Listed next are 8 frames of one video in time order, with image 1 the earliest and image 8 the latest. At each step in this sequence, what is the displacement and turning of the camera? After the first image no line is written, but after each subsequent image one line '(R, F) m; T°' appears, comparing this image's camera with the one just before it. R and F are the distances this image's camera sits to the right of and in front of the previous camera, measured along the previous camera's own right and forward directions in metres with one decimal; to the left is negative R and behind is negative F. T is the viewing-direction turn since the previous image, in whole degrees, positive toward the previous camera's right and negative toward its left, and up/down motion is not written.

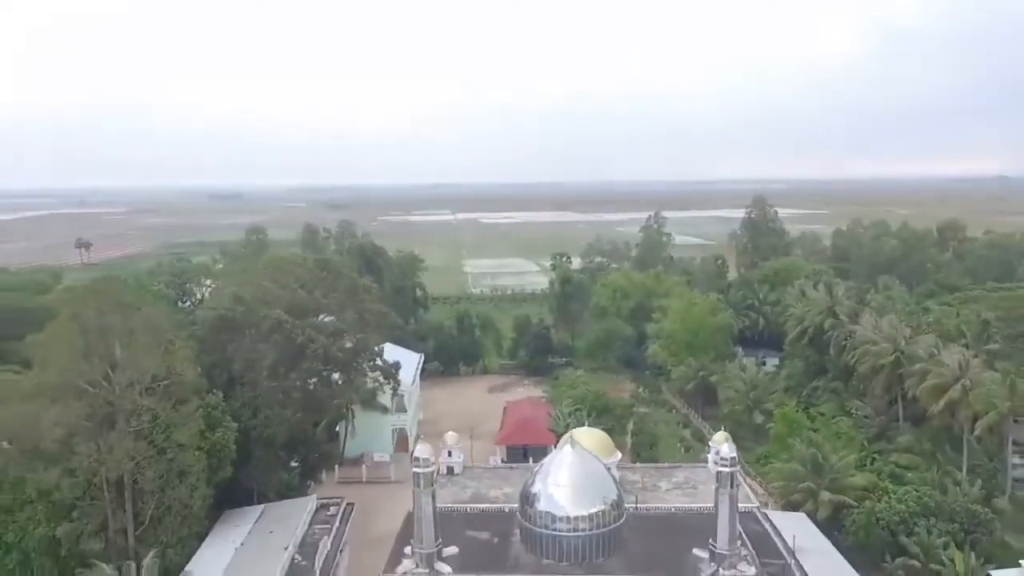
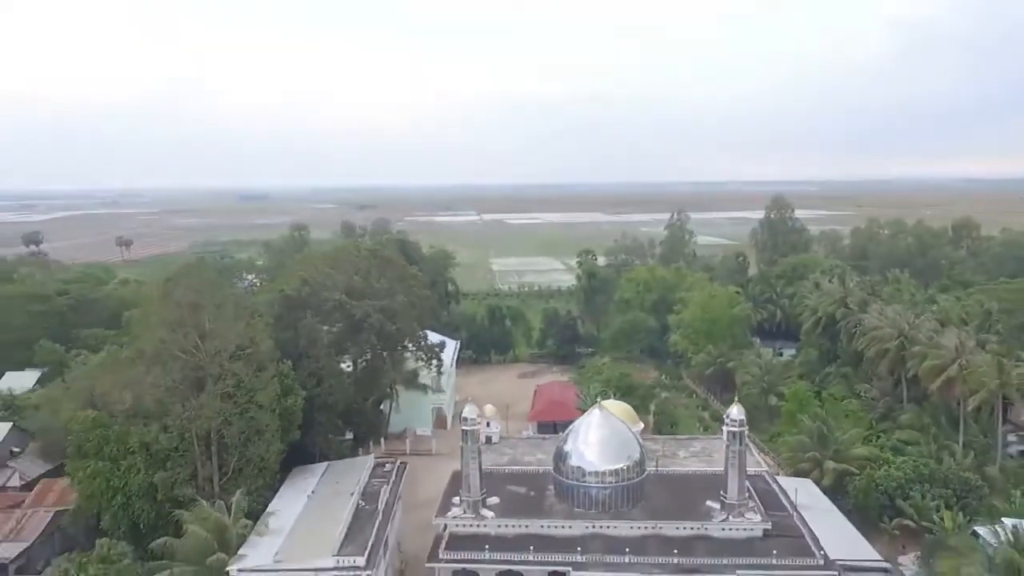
(-0.2, -1.8) m; -2°
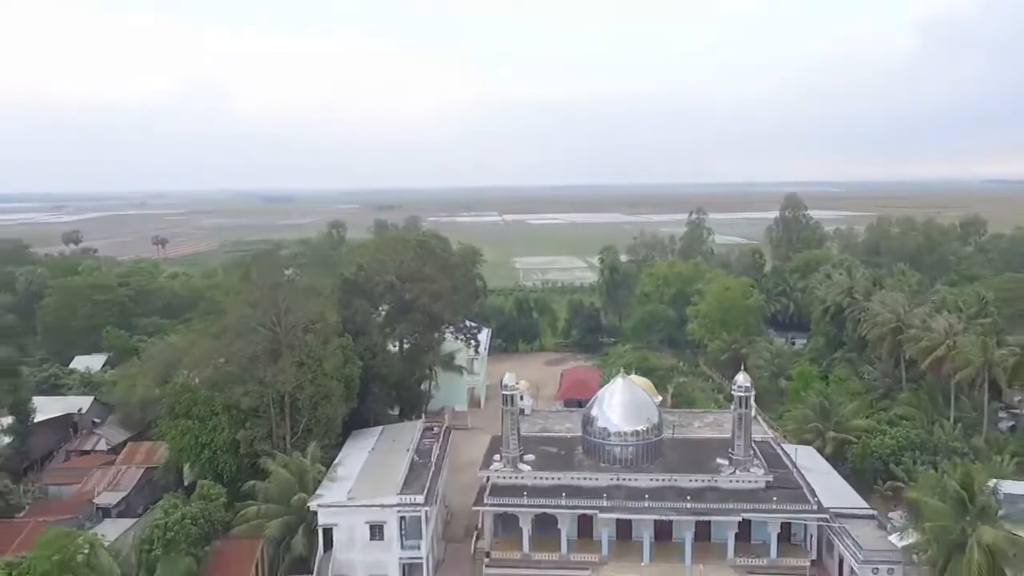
(-0.3, -2.1) m; -1°
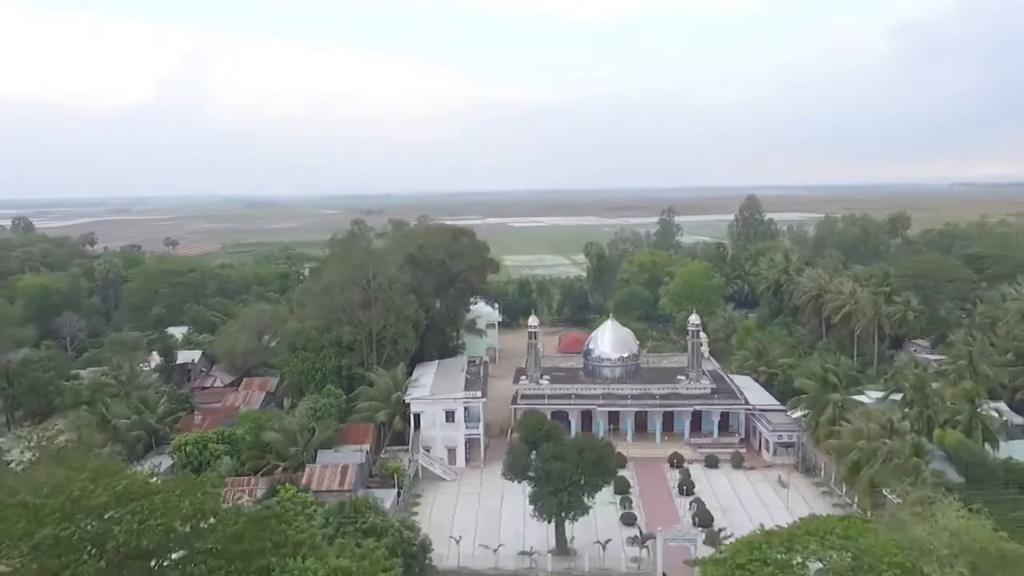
(-1.2, -6.9) m; +1°
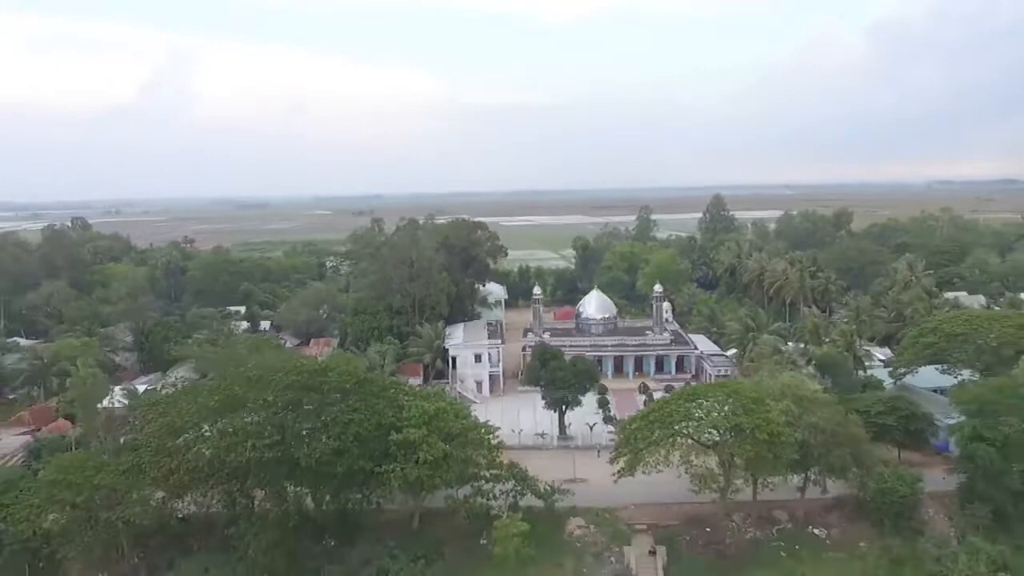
(-0.8, -7.6) m; +1°
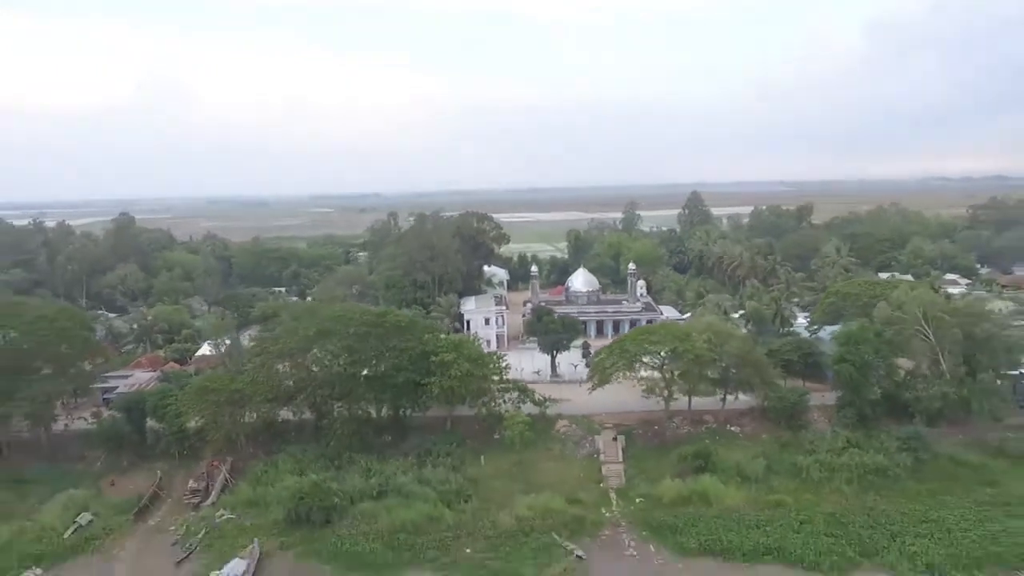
(-0.2, -7.2) m; 0°
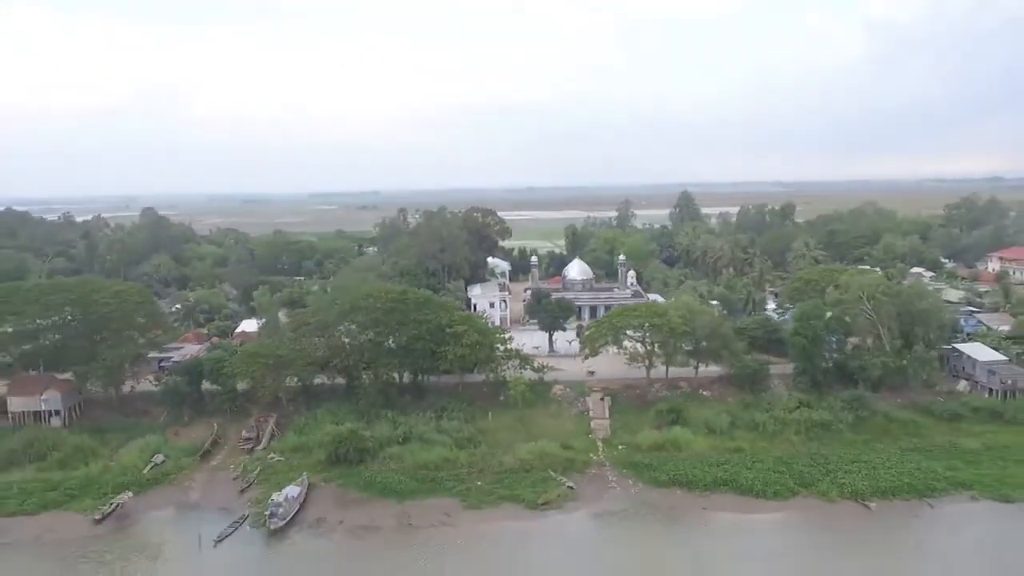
(-0.1, -4.2) m; 0°
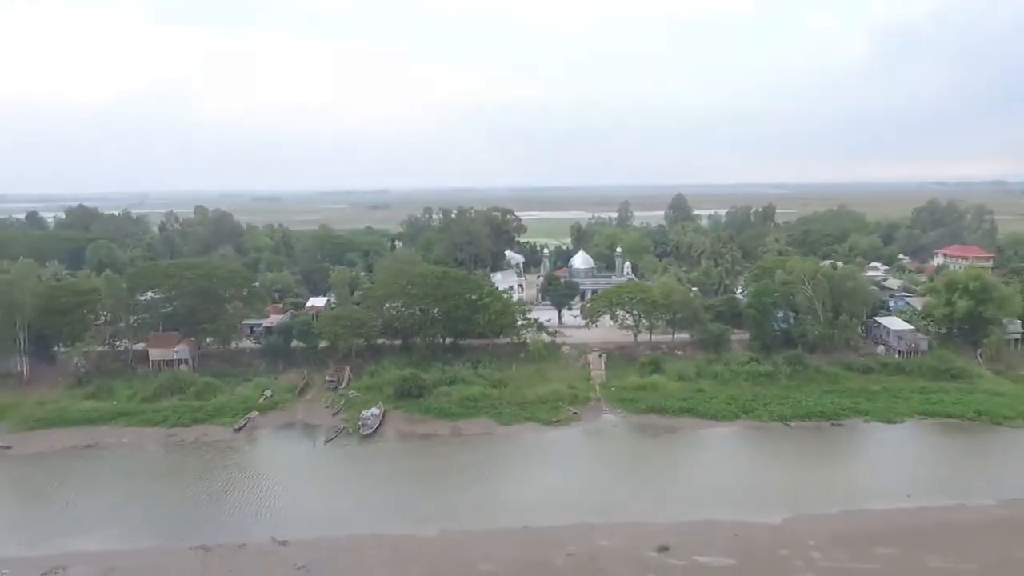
(-0.7, -8.5) m; 0°
